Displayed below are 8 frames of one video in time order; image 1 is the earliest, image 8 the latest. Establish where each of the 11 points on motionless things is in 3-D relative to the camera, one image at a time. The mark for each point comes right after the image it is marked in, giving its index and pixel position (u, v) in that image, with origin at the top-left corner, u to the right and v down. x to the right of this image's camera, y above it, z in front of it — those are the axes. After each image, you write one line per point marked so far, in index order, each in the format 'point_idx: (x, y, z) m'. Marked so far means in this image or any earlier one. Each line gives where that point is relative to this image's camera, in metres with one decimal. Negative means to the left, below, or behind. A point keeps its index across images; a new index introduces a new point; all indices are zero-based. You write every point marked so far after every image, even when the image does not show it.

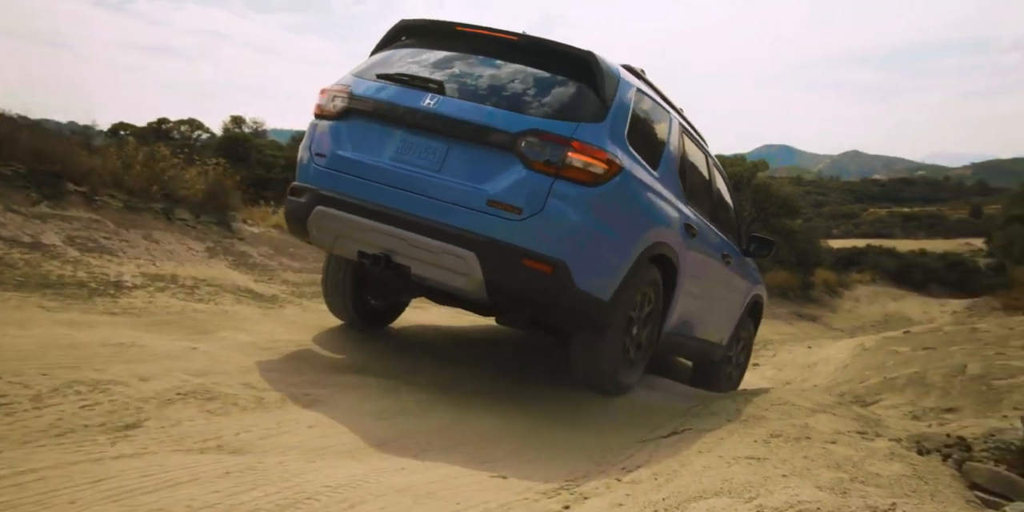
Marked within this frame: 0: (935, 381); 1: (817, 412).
0: (+3.7, -1.1, +6.5) m
1: (+1.9, -0.9, +4.4) m
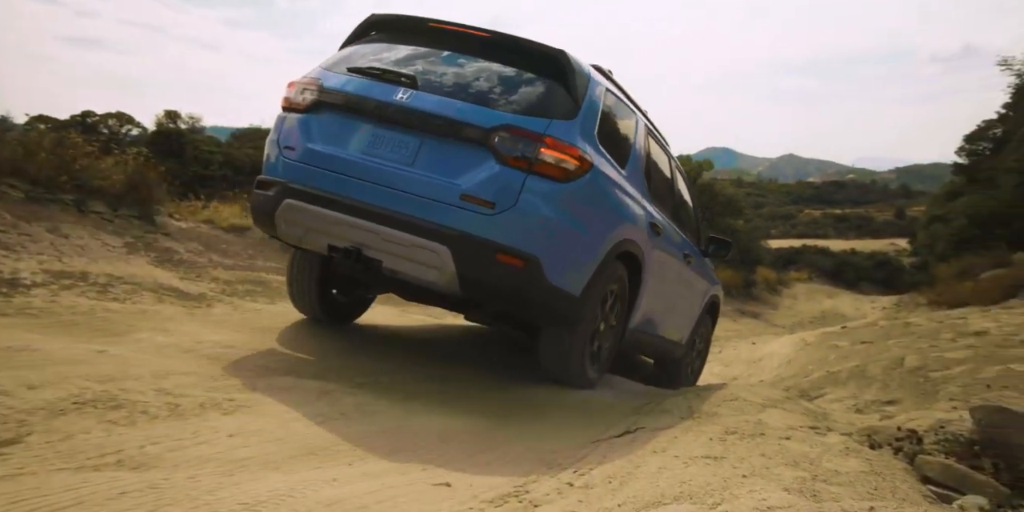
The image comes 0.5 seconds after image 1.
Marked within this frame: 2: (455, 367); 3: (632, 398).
0: (+3.2, -1.0, +6.5) m
1: (+1.5, -0.9, +4.3) m
2: (-0.4, -0.7, +4.9) m
3: (+0.8, -0.9, +4.7) m
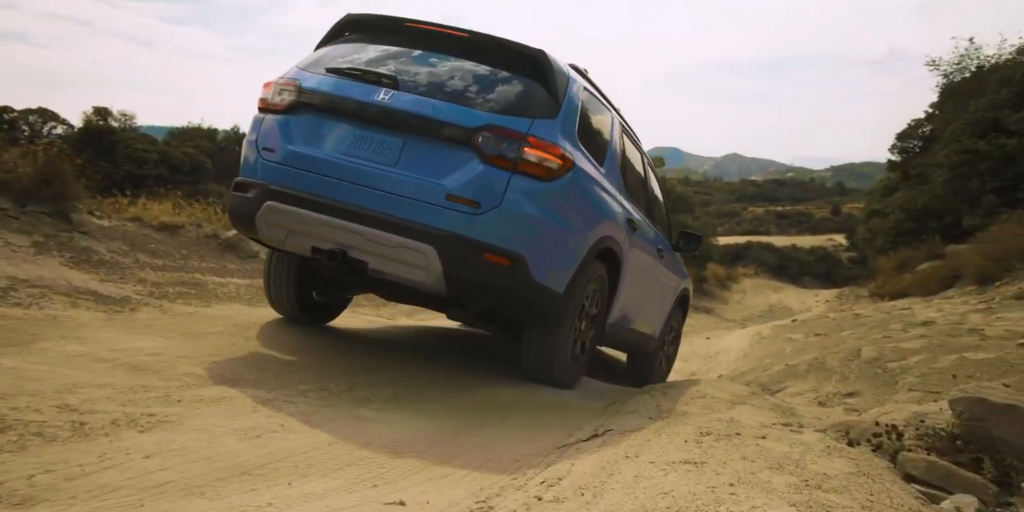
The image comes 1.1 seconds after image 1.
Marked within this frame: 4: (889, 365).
0: (+2.8, -1.0, +6.5) m
1: (+1.3, -0.8, +4.1) m
2: (-0.6, -0.7, +4.6) m
3: (+0.5, -0.9, +4.5) m
4: (+3.1, -0.9, +6.0) m
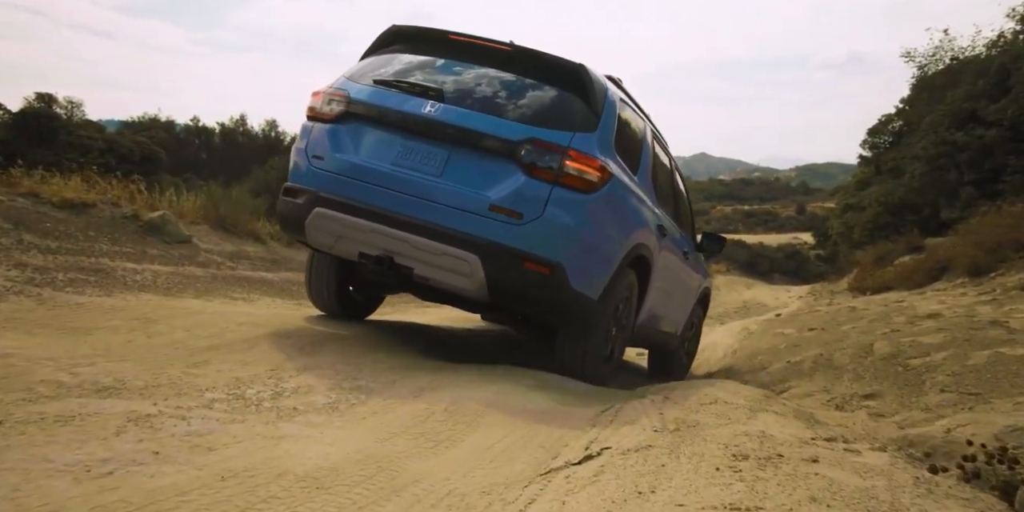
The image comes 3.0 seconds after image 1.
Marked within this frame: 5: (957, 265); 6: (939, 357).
0: (+2.6, -0.8, +5.8) m
1: (+1.2, -0.7, +3.4) m
2: (-0.8, -0.6, +3.8) m
3: (+0.4, -0.7, +3.7) m
4: (+2.9, -0.8, +5.4) m
5: (+7.4, -0.1, +12.3) m
6: (+3.1, -0.7, +5.3) m
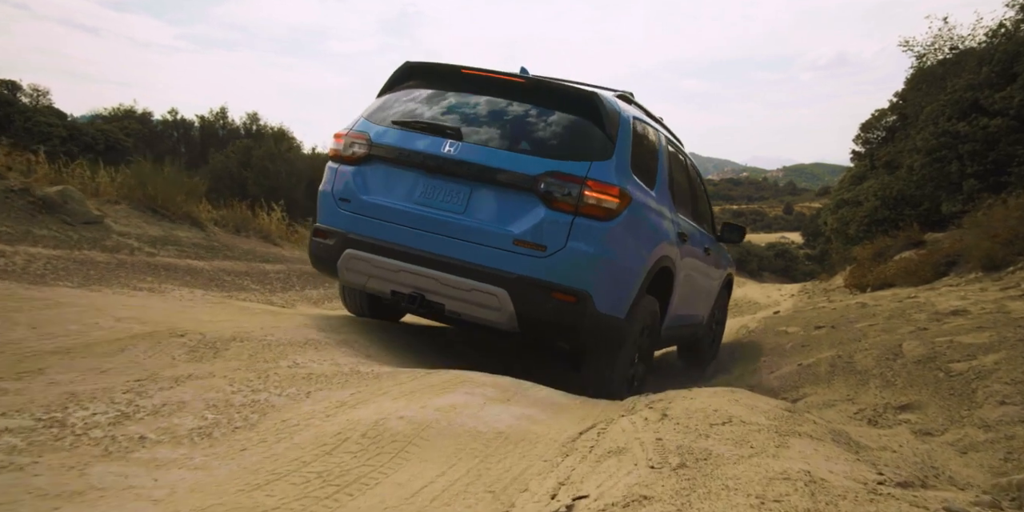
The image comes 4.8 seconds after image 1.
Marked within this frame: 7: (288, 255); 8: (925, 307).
0: (+2.4, -0.7, +5.0) m
1: (+1.0, -0.6, +2.5) m
2: (-1.0, -0.5, +2.9) m
3: (+0.2, -0.6, +2.9) m
4: (+2.7, -0.7, +4.5) m
5: (+7.1, 0.0, +11.5) m
6: (+2.9, -0.6, +4.5) m
7: (-2.6, 0.0, +8.4) m
8: (+4.3, -0.5, +7.5) m
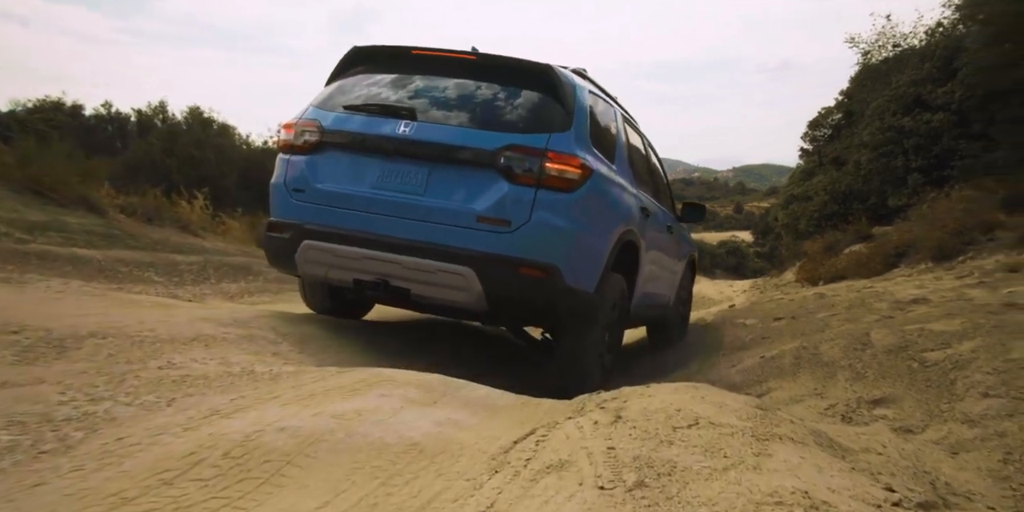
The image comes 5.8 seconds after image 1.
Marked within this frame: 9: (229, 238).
0: (+2.0, -0.6, +4.6) m
1: (+0.7, -0.5, +2.1) m
2: (-1.2, -0.4, +2.3) m
3: (0.0, -0.6, +2.4) m
4: (+2.4, -0.6, +4.2) m
5: (+6.3, +0.1, +11.4) m
6: (+2.5, -0.5, +4.1) m
7: (-3.2, +0.1, +7.7) m
8: (+3.7, -0.4, +7.3) m
9: (-4.4, +0.3, +11.1) m
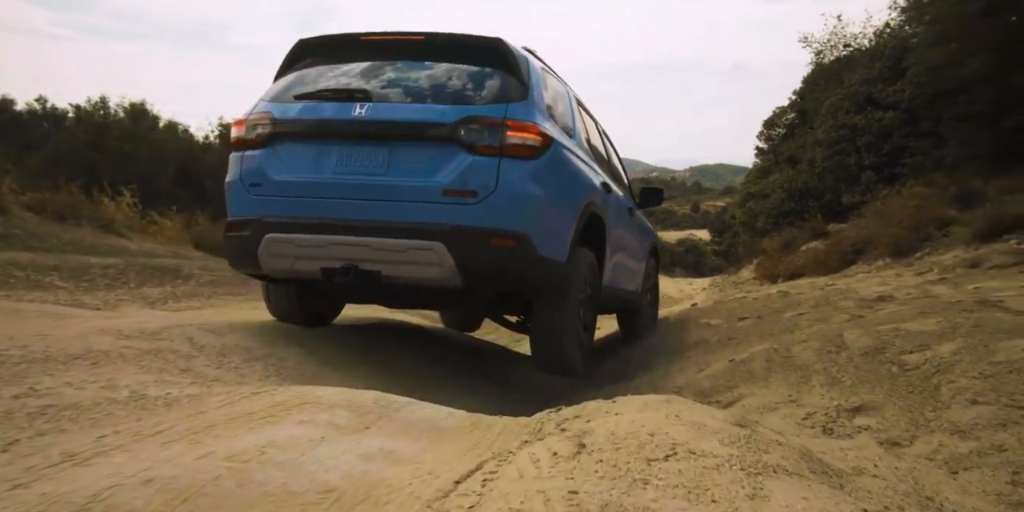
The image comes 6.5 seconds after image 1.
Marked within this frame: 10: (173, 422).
0: (+1.7, -0.6, +4.3) m
1: (+0.6, -0.5, +1.7) m
2: (-1.4, -0.4, +1.9) m
3: (-0.2, -0.6, +2.0) m
4: (+2.1, -0.5, +3.9) m
5: (+5.7, +0.2, +11.4) m
6: (+2.3, -0.5, +3.9) m
7: (-3.6, +0.1, +7.1) m
8: (+3.3, -0.4, +7.1) m
9: (-5.0, +0.3, +10.5) m
10: (-0.9, -0.5, +2.0) m
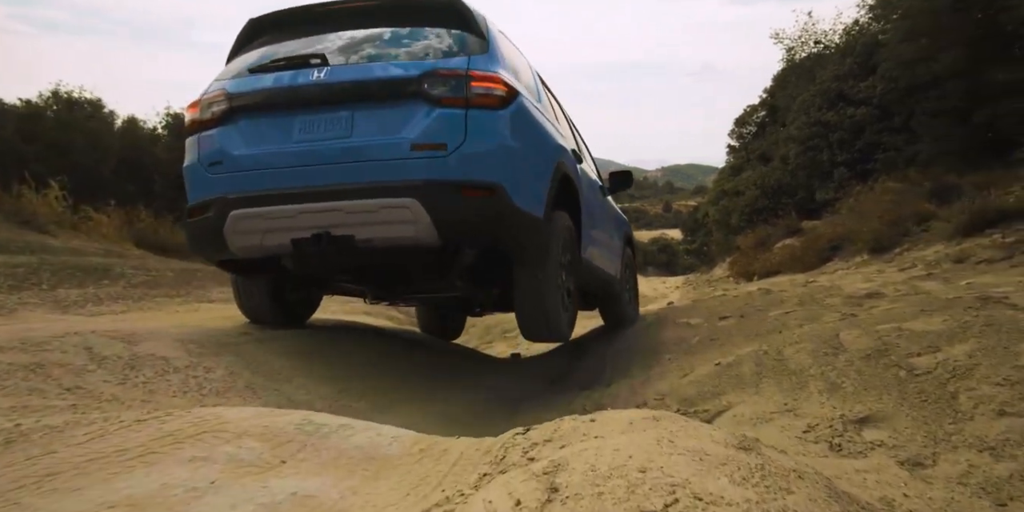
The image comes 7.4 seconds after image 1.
0: (+1.5, -0.6, +3.9) m
1: (+0.5, -0.5, +1.3) m
2: (-1.5, -0.4, +1.3) m
3: (-0.3, -0.5, +1.5) m
4: (+1.9, -0.5, +3.5) m
5: (+5.2, +0.2, +11.1) m
6: (+2.1, -0.5, +3.5) m
7: (-3.9, +0.1, +6.5) m
8: (+3.0, -0.3, +6.7) m
9: (-5.4, +0.3, +9.8) m
10: (-1.0, -0.4, +1.5) m
